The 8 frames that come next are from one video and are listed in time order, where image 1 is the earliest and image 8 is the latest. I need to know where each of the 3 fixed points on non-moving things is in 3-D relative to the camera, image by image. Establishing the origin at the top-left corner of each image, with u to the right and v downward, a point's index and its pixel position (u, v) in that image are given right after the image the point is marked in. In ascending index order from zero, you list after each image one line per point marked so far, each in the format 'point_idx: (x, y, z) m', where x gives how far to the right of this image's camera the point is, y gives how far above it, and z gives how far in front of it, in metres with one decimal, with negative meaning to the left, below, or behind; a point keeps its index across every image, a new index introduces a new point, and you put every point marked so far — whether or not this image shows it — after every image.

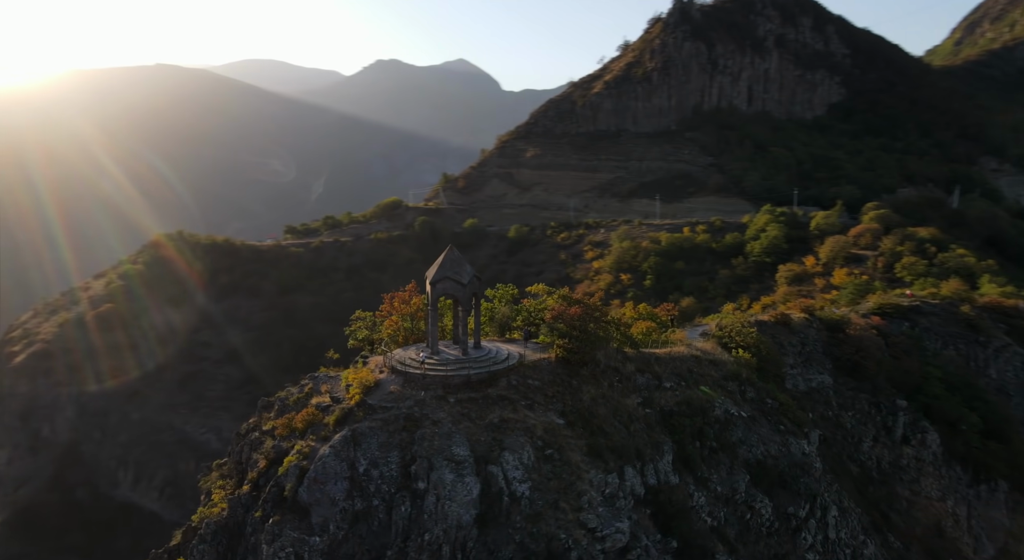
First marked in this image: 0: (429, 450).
0: (-1.7, -3.6, +12.0) m
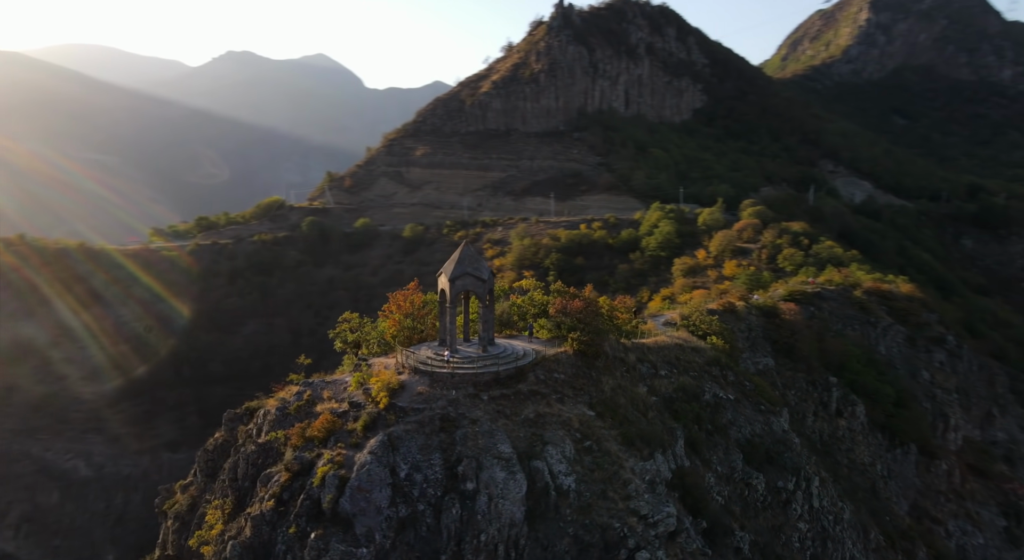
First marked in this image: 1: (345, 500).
0: (-0.7, -3.5, +11.7) m
1: (-3.2, -4.2, +11.0) m
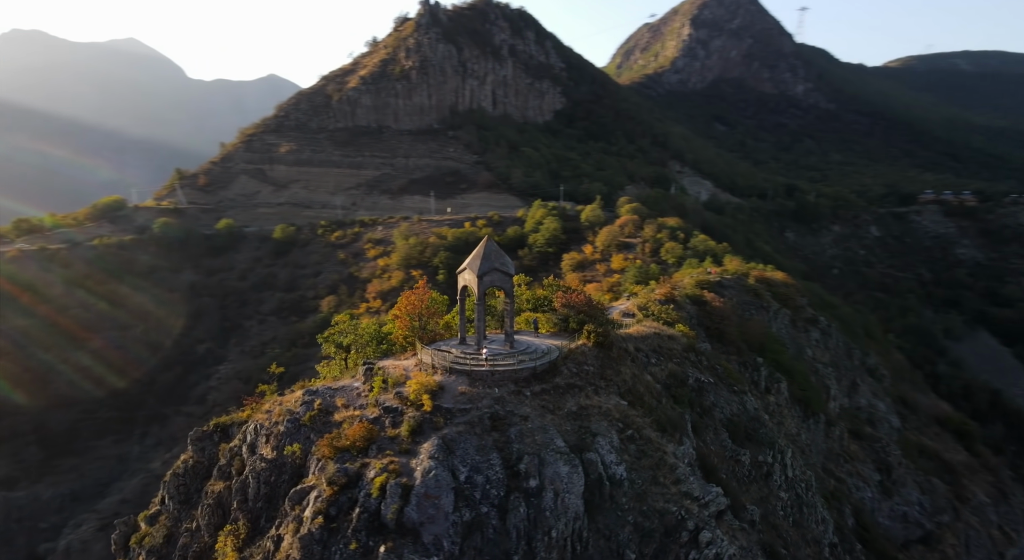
0: (+0.5, -3.4, +11.5) m
1: (-1.9, -4.2, +10.3) m
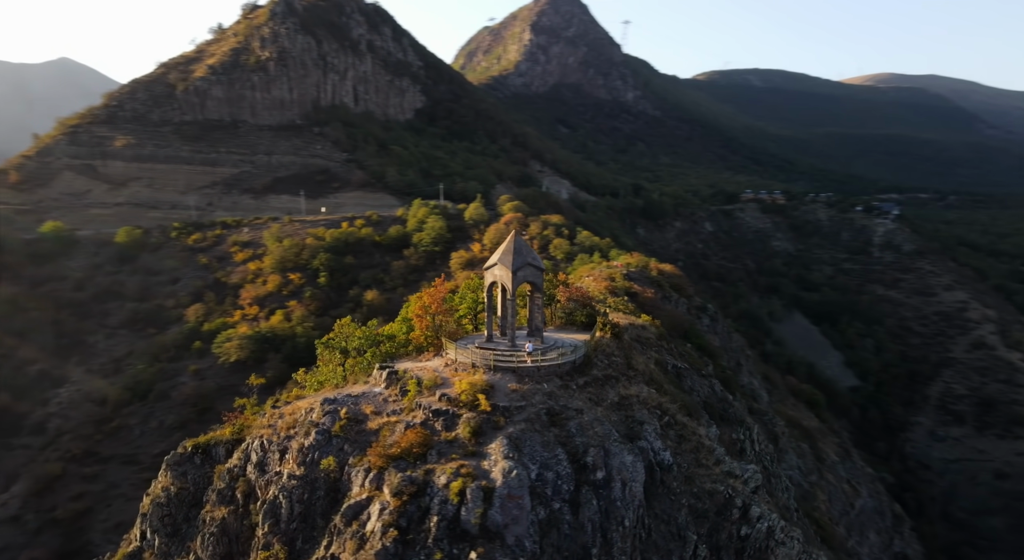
0: (+1.7, -3.3, +11.6) m
1: (-0.3, -4.1, +10.0) m
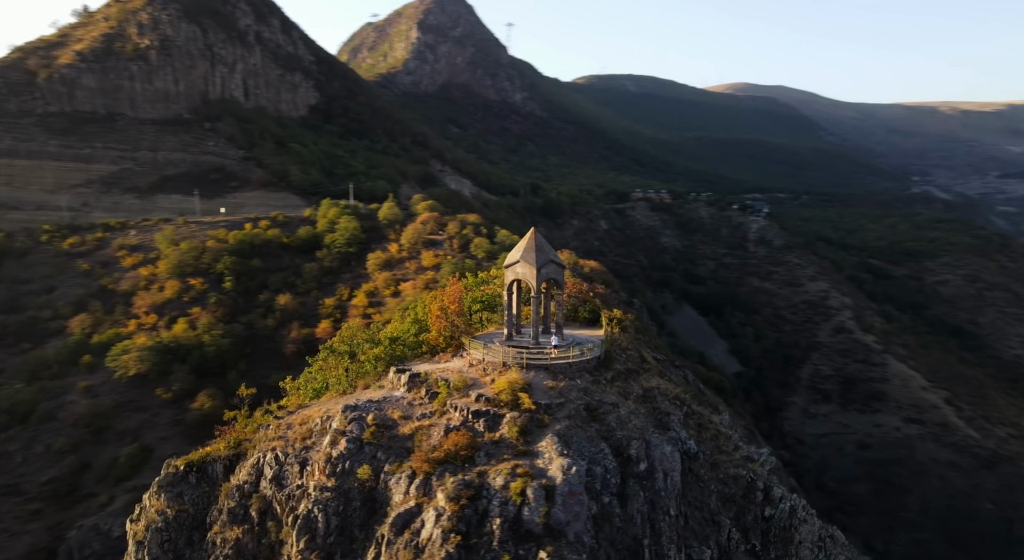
0: (+2.6, -3.2, +11.8) m
1: (+0.8, -4.0, +9.9) m
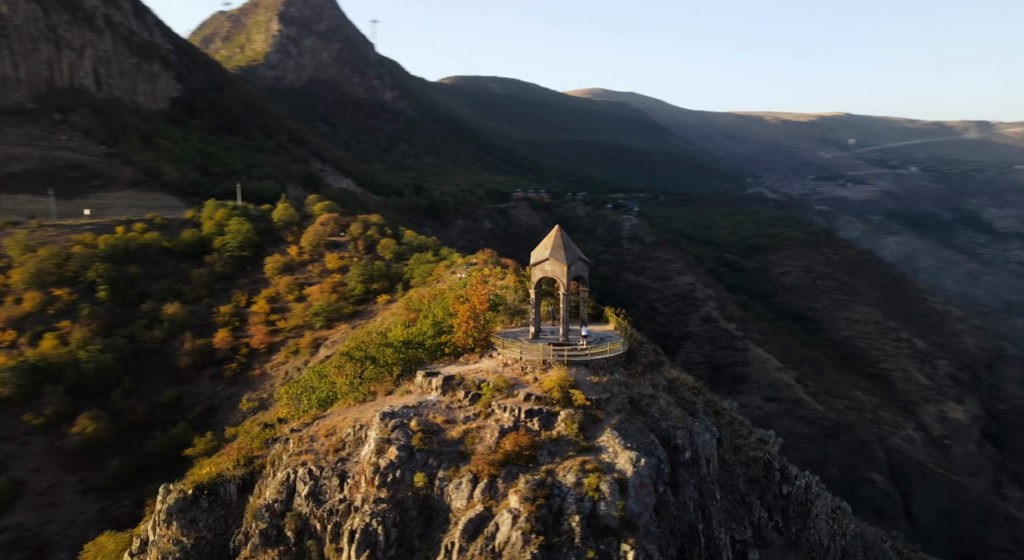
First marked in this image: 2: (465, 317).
0: (+3.5, -3.1, +12.2) m
1: (+2.1, -3.9, +10.1) m
2: (-1.3, -1.0, +14.1) m
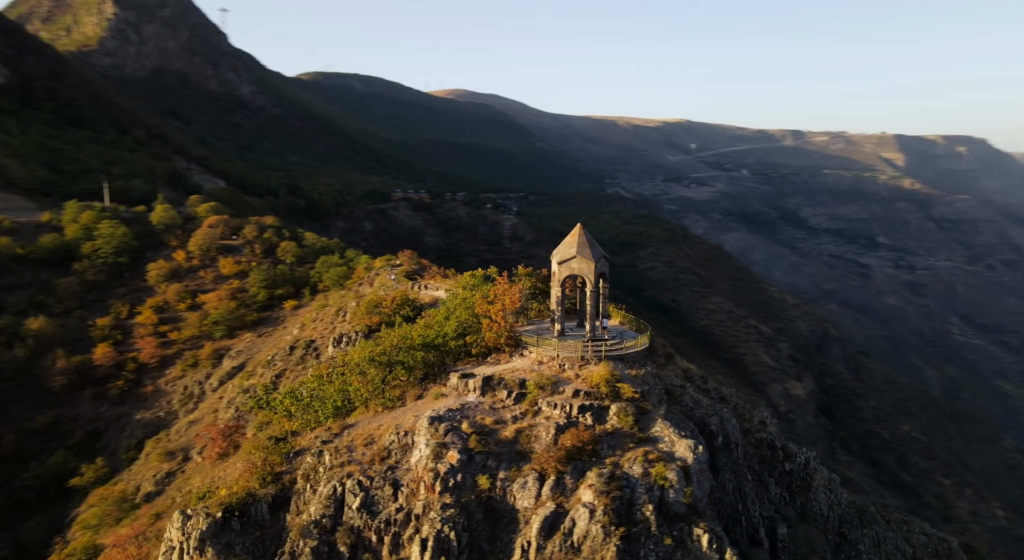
0: (+4.4, -2.9, +12.9) m
1: (+3.4, -3.8, +10.5) m
2: (-0.7, -1.0, +13.9) m
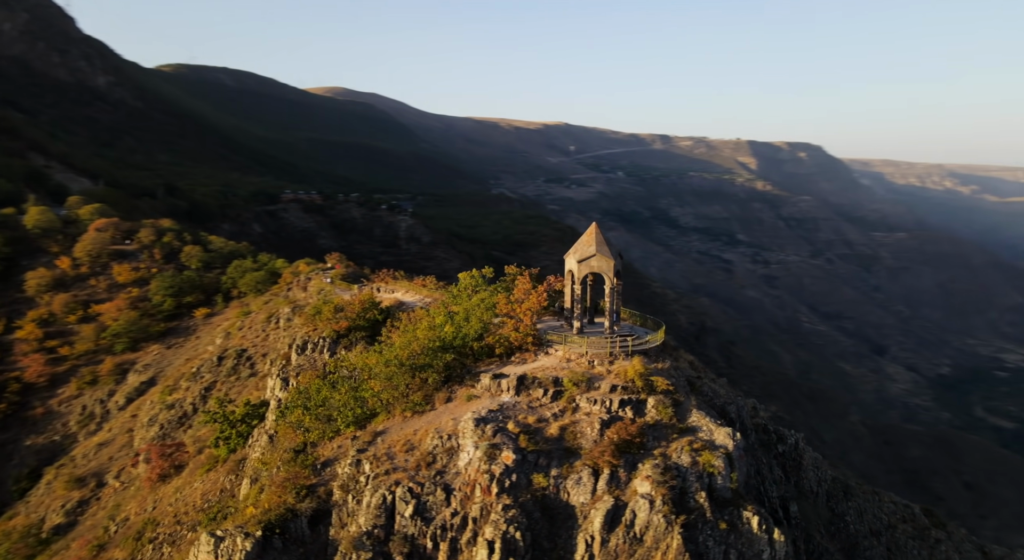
0: (+5.1, -2.8, +13.6) m
1: (+4.4, -3.8, +11.1) m
2: (-0.1, -1.0, +13.9) m
